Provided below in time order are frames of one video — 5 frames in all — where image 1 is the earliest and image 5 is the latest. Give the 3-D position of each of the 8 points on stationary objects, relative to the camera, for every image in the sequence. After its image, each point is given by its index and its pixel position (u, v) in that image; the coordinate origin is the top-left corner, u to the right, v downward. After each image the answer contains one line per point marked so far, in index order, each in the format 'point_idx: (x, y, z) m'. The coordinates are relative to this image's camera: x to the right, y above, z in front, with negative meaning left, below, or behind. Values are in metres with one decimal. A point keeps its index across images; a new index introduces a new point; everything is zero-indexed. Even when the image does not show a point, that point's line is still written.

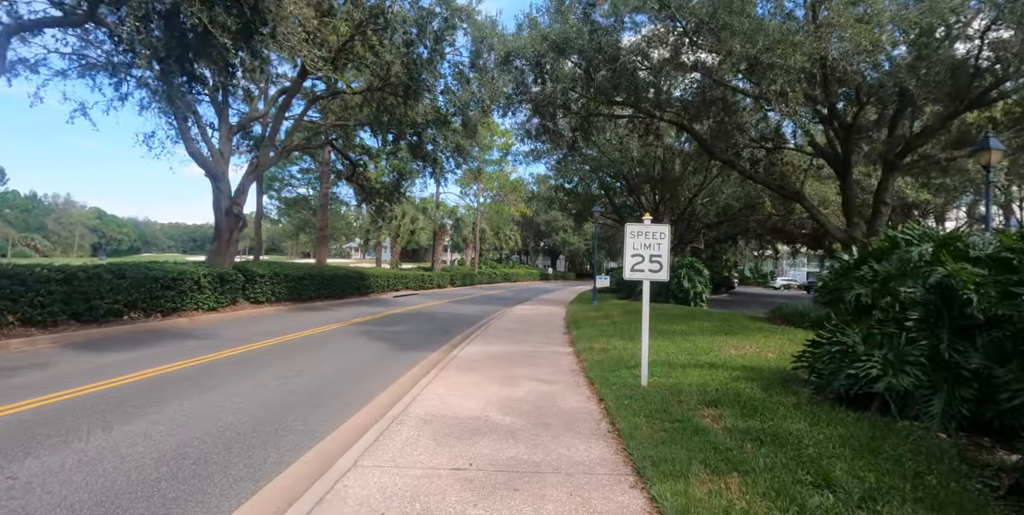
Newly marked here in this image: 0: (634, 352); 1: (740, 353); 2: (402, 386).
0: (+2.4, -1.8, +9.3) m
1: (+4.2, -1.7, +8.7) m
2: (-1.9, -2.2, +8.3) m
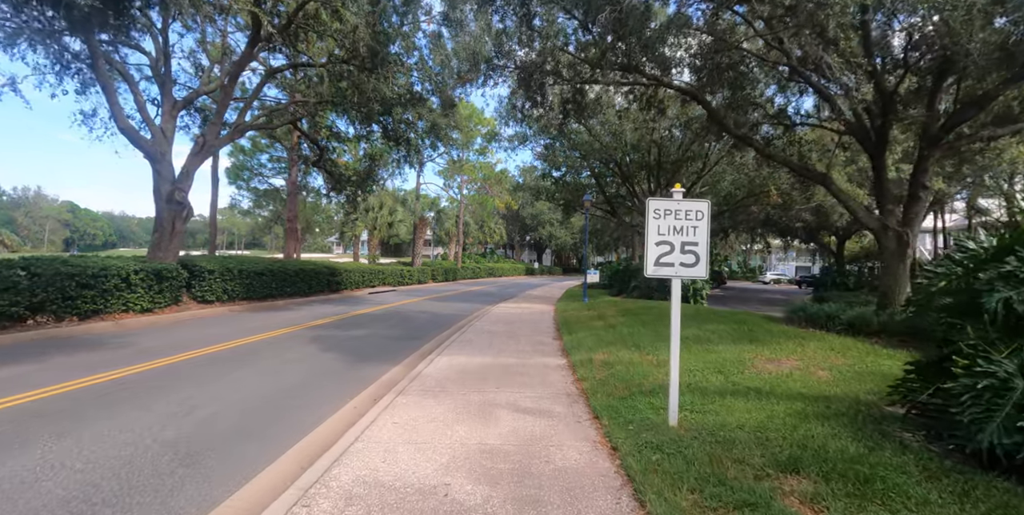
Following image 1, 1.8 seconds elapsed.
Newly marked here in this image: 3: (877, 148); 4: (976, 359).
0: (+2.0, -1.7, +7.3) m
1: (+3.9, -1.6, +6.7) m
2: (-2.2, -2.1, +6.1) m
3: (+9.0, +2.7, +11.8) m
4: (+3.8, -0.8, +4.0) m
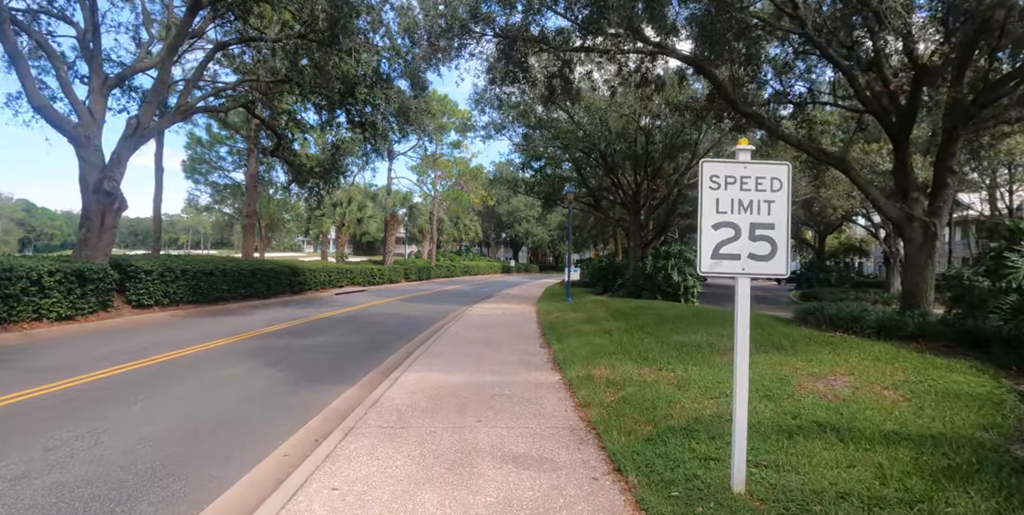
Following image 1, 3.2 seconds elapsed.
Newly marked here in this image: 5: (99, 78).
0: (+1.9, -1.6, +5.8) m
1: (+3.7, -1.5, +5.3) m
2: (-2.3, -2.0, +4.4) m
3: (+8.5, +2.9, +10.6) m
4: (+3.8, -0.7, +2.5) m
5: (-15.2, +6.5, +17.7) m
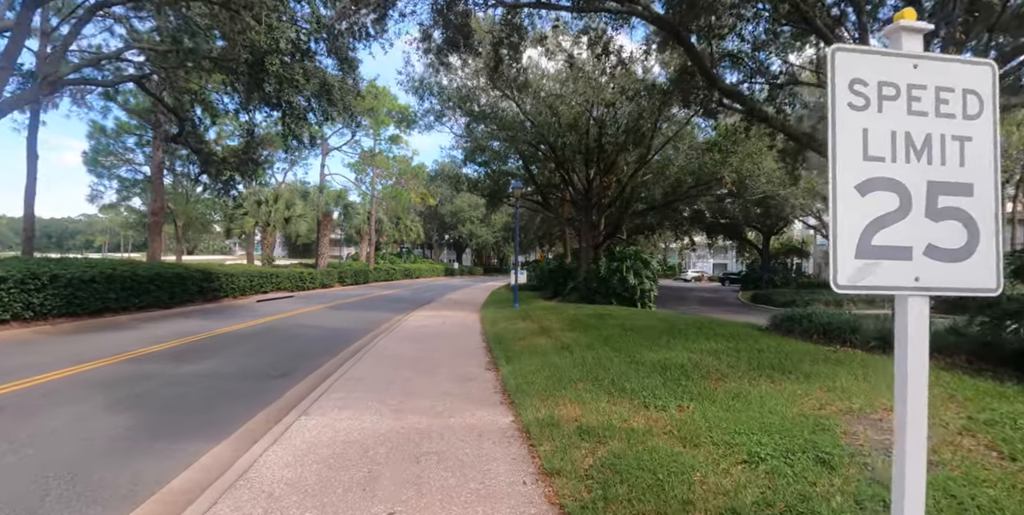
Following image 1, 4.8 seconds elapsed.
0: (+1.3, -1.6, +4.0) m
1: (+3.2, -1.5, +3.7) m
2: (-2.7, -2.0, +2.2) m
3: (+7.4, +2.9, +9.6) m
4: (+3.6, -0.7, +1.0) m
5: (-17.0, +6.4, +13.9) m
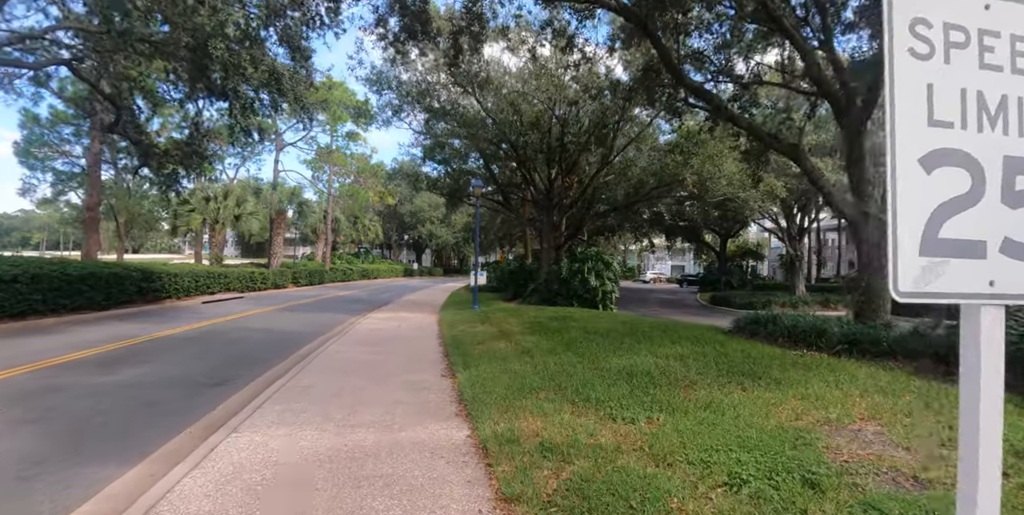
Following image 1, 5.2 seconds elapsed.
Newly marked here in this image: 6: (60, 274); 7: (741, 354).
0: (+1.0, -1.6, +3.6) m
1: (+2.9, -1.5, +3.5) m
2: (-2.8, -2.0, +1.5) m
3: (+6.6, +2.8, +9.6) m
4: (+3.5, -0.7, +0.8) m
5: (-18.0, +6.5, +12.1) m
6: (-17.4, -0.6, +18.5) m
7: (+3.5, -1.5, +7.4) m
